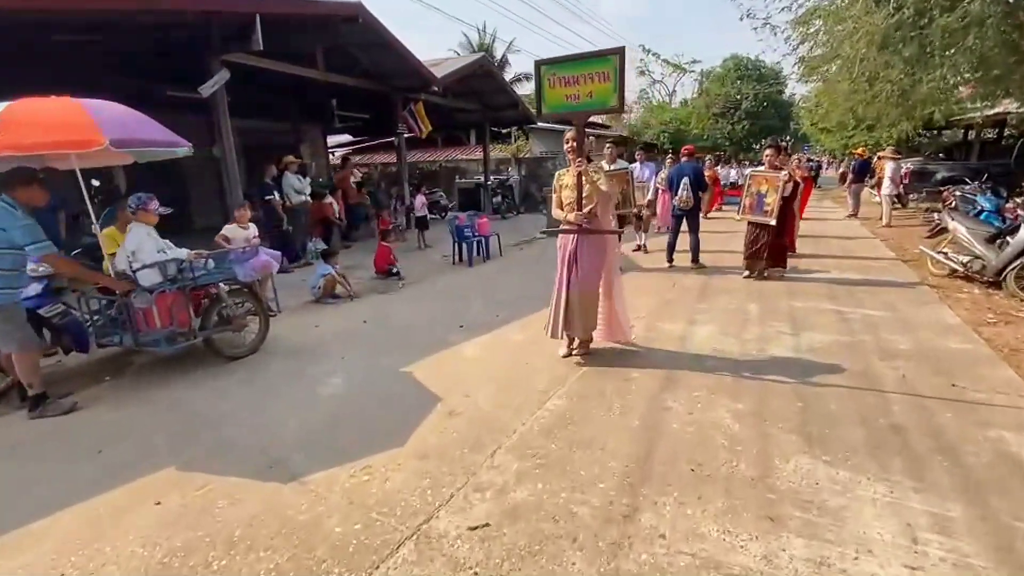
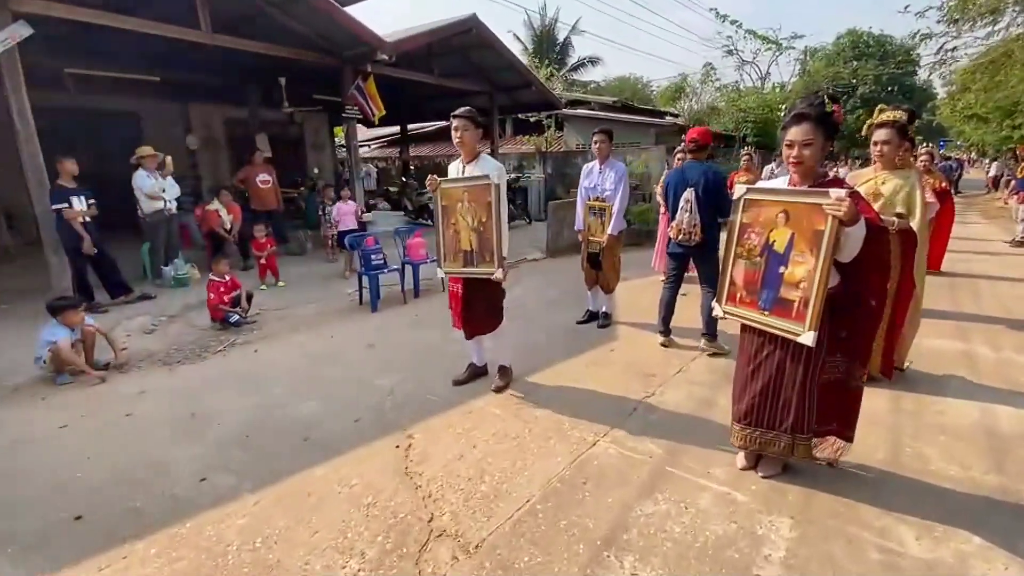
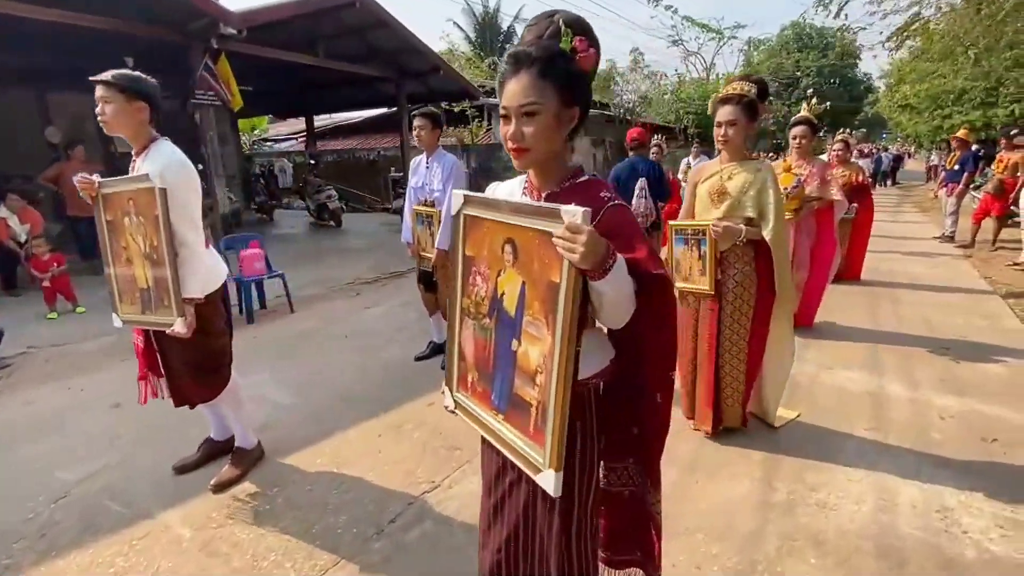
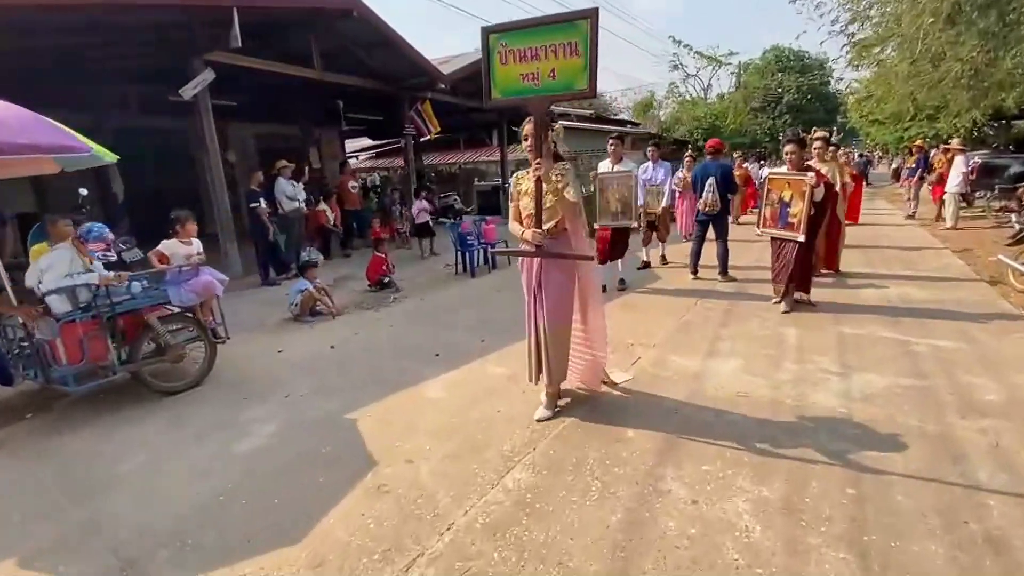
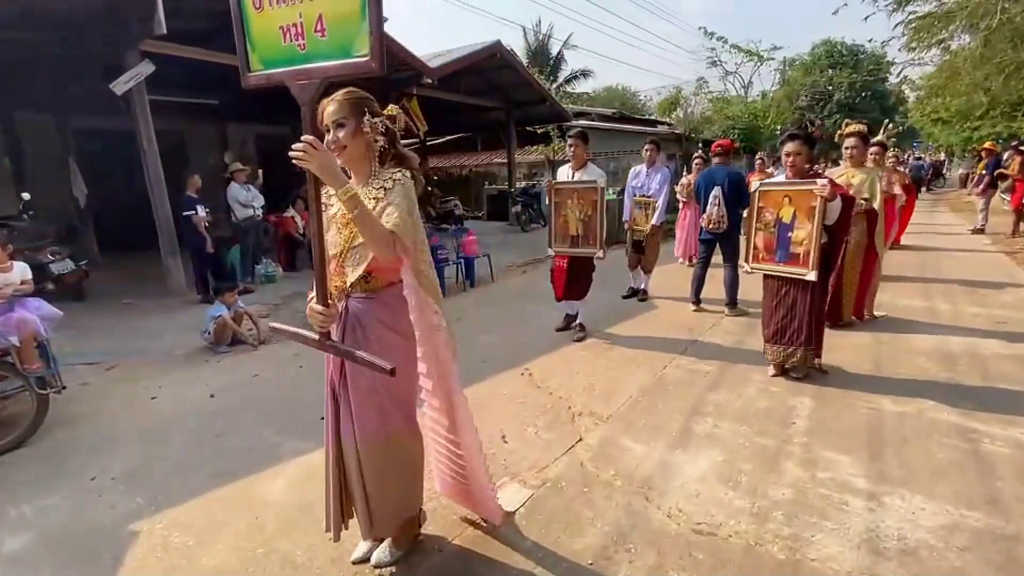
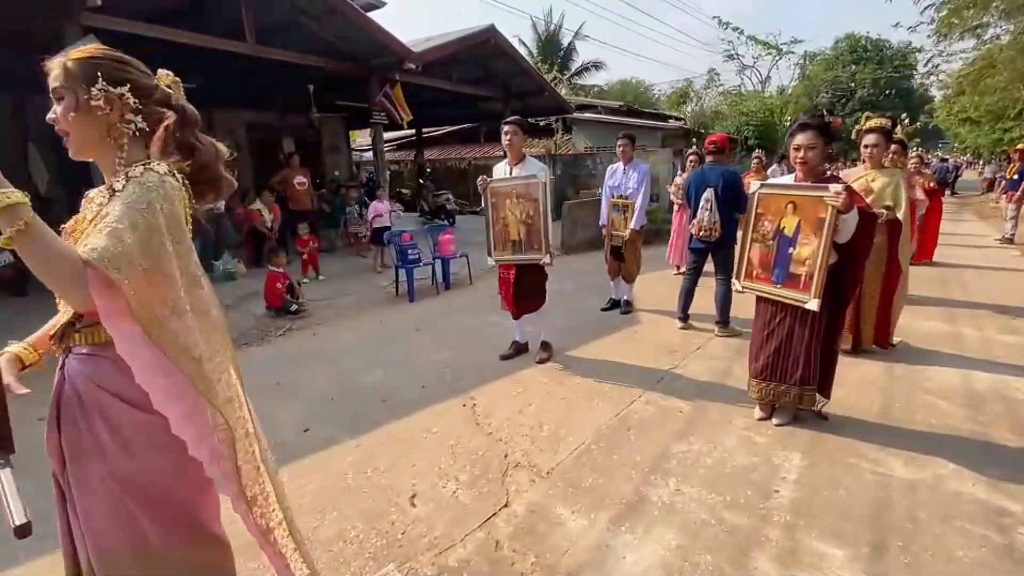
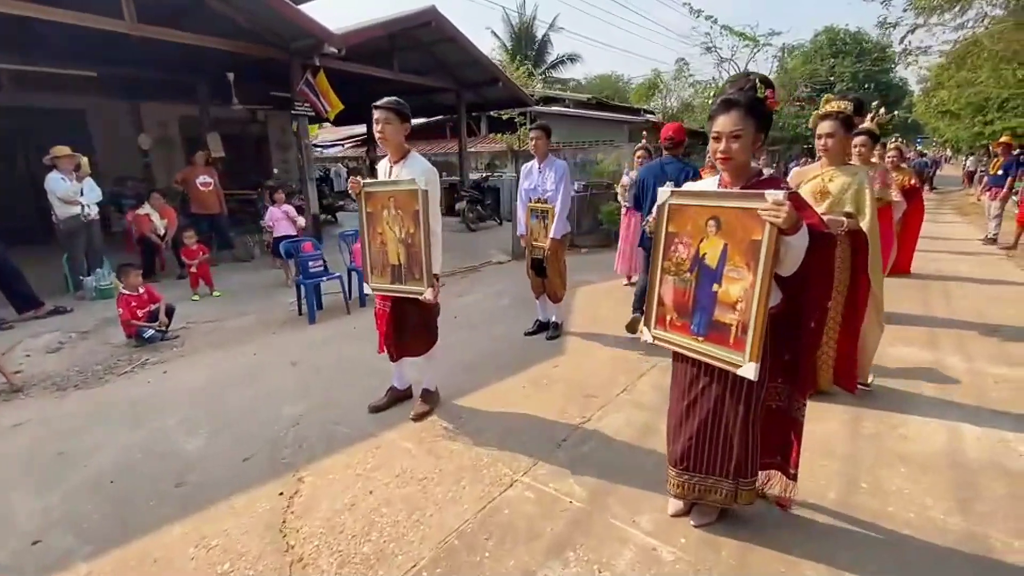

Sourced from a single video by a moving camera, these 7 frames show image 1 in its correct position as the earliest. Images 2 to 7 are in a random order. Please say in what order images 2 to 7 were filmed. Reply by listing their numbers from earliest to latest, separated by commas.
4, 5, 6, 2, 7, 3
